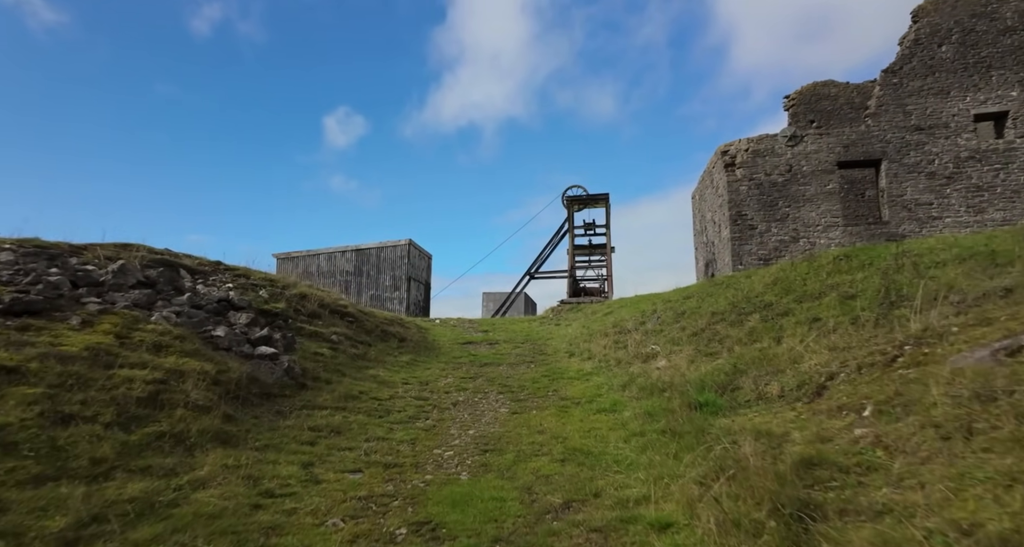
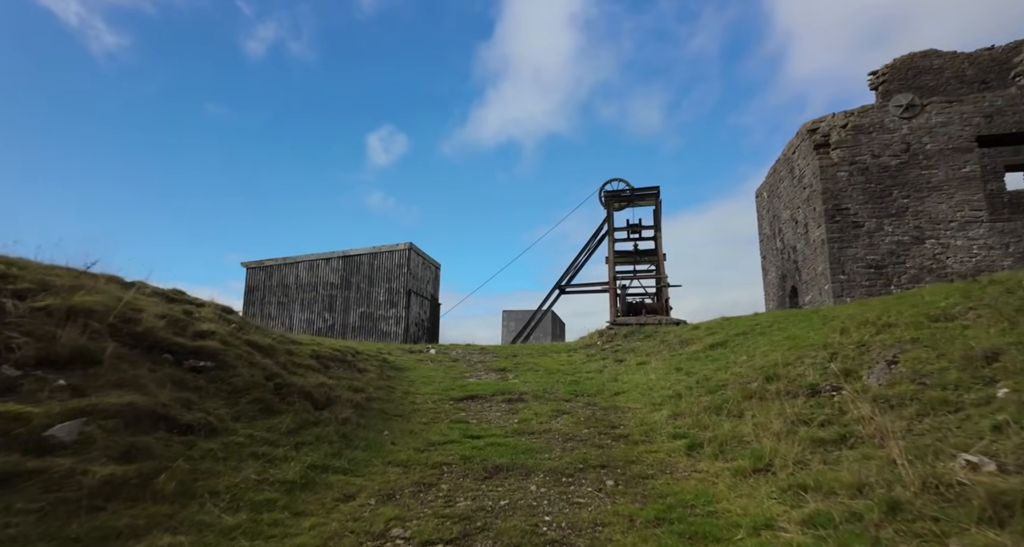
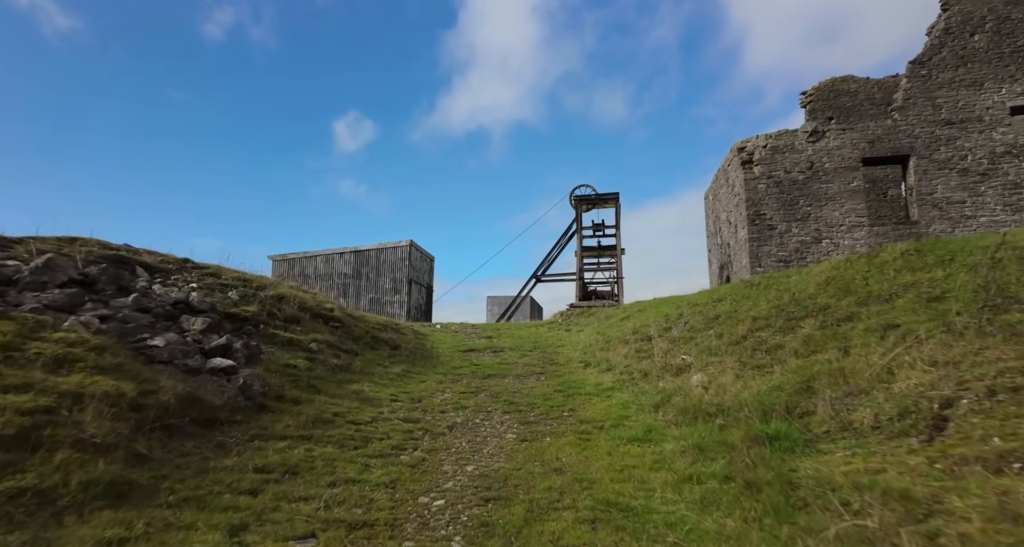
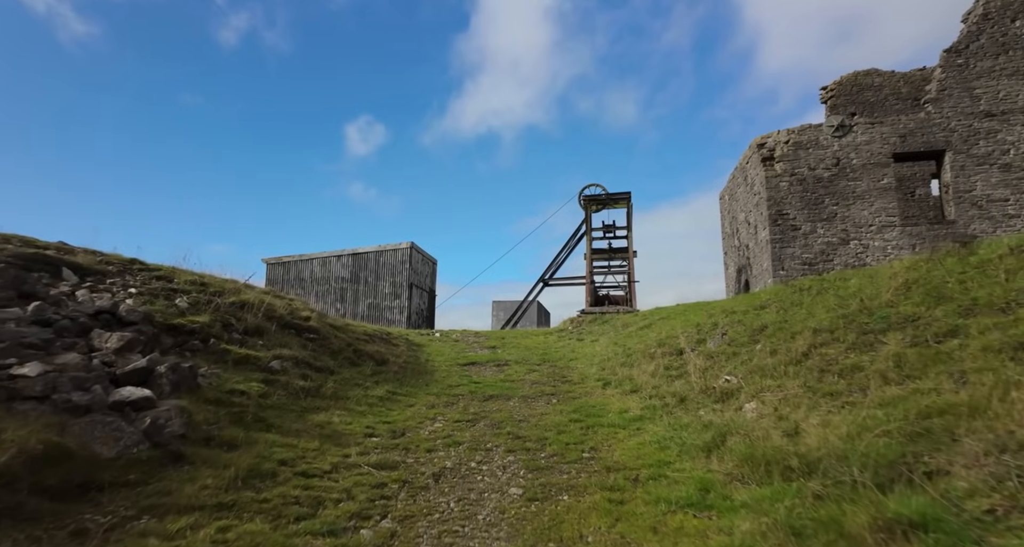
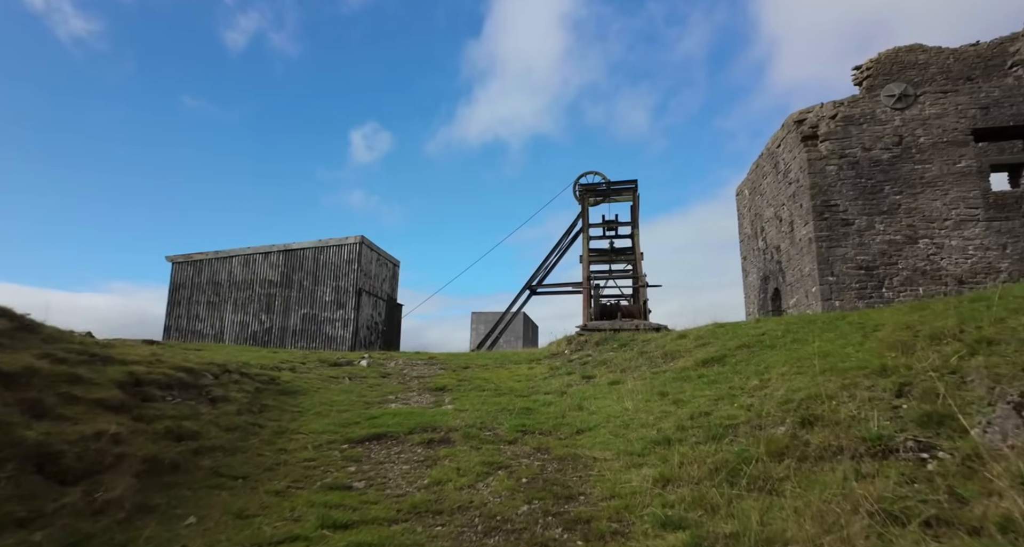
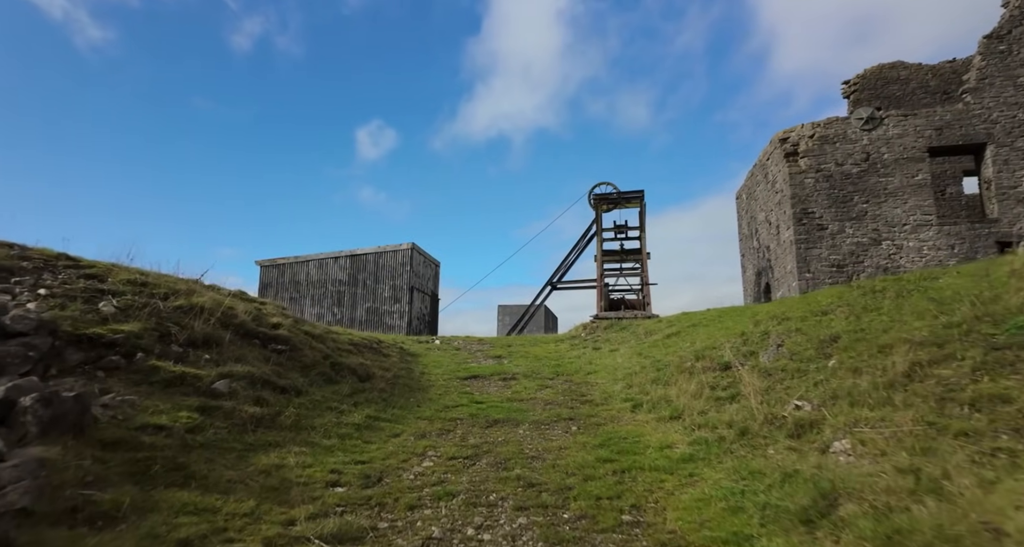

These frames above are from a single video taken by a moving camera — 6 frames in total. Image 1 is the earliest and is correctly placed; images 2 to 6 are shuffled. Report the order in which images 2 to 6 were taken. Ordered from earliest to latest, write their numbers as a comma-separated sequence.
3, 4, 6, 2, 5
